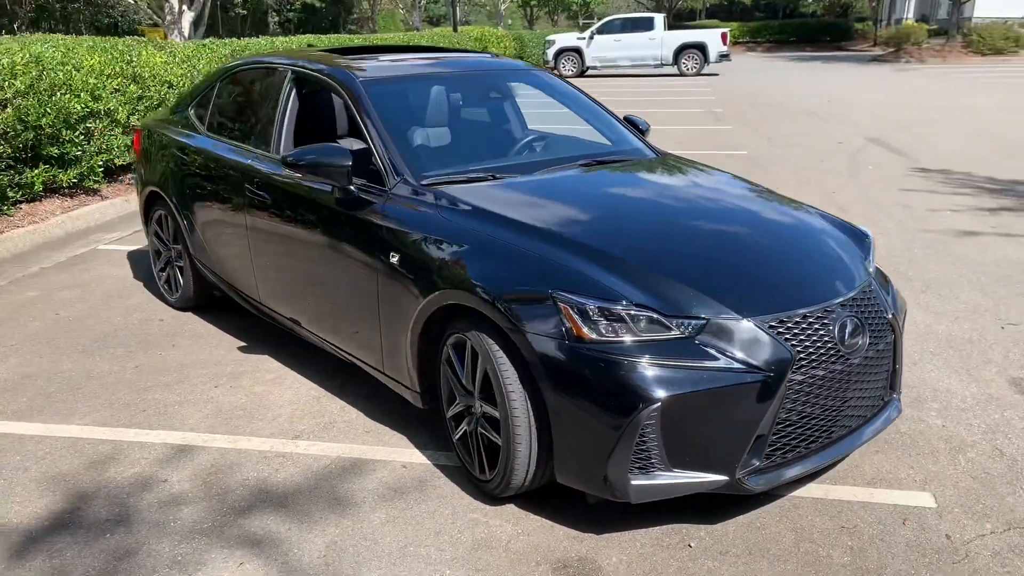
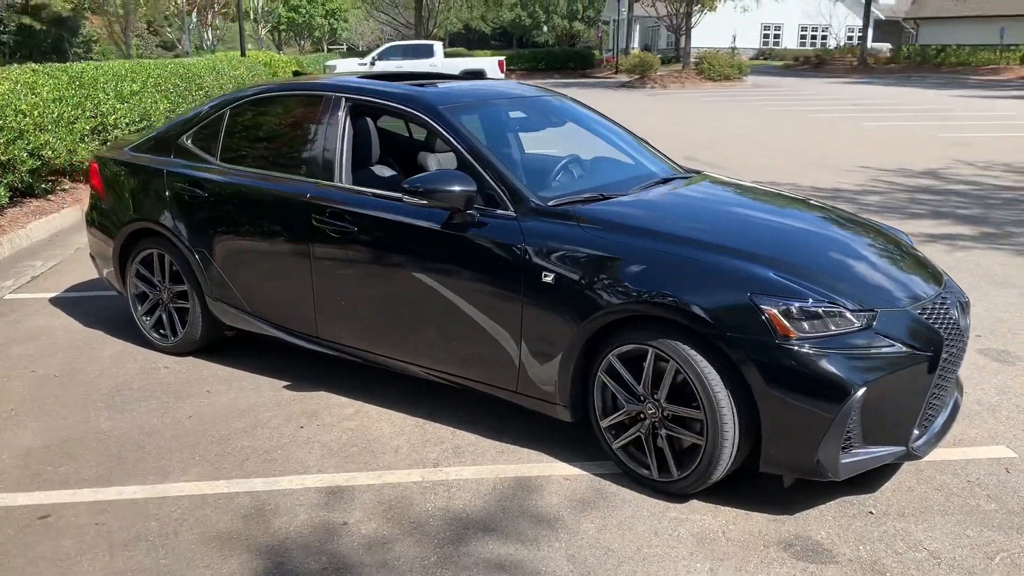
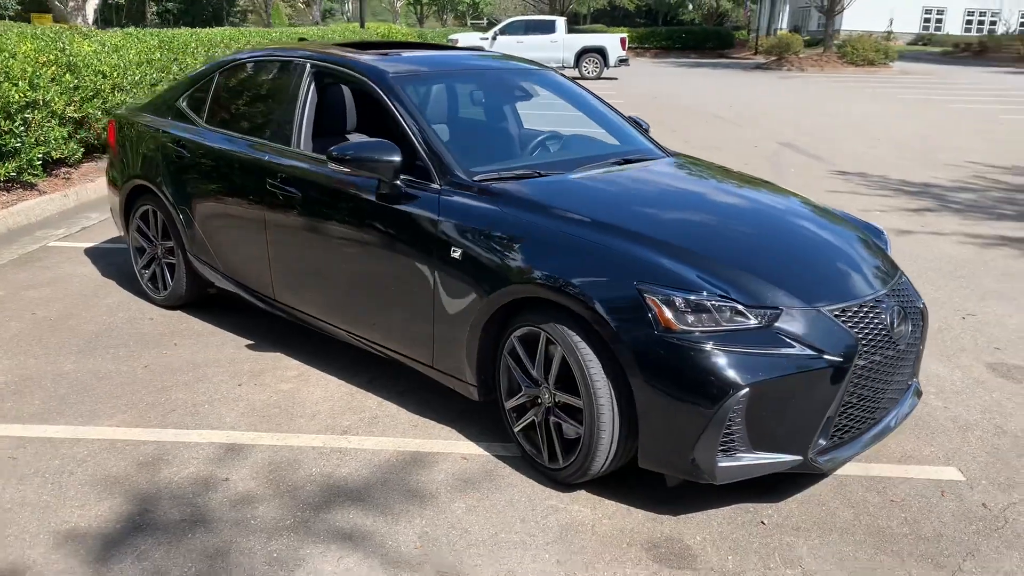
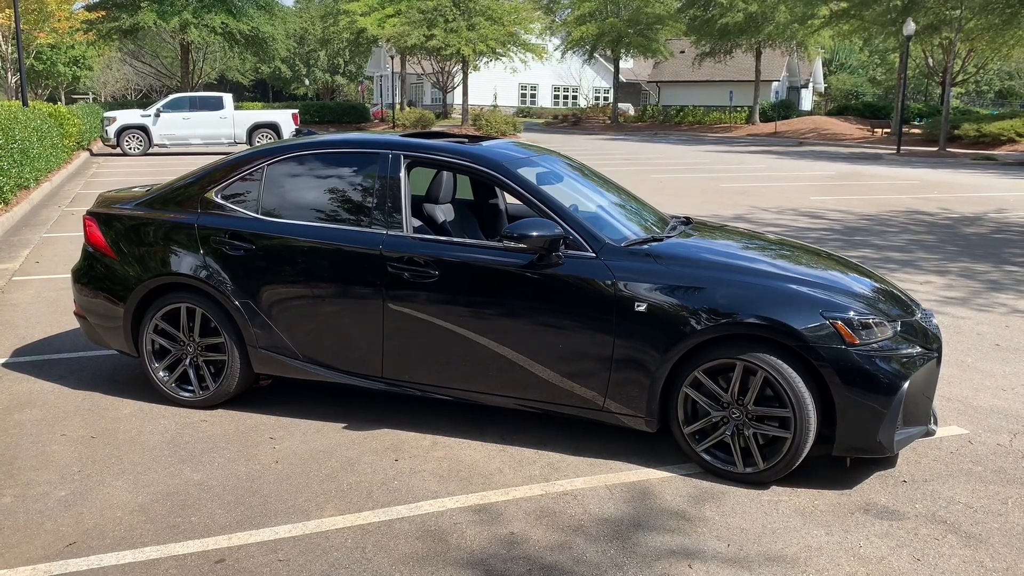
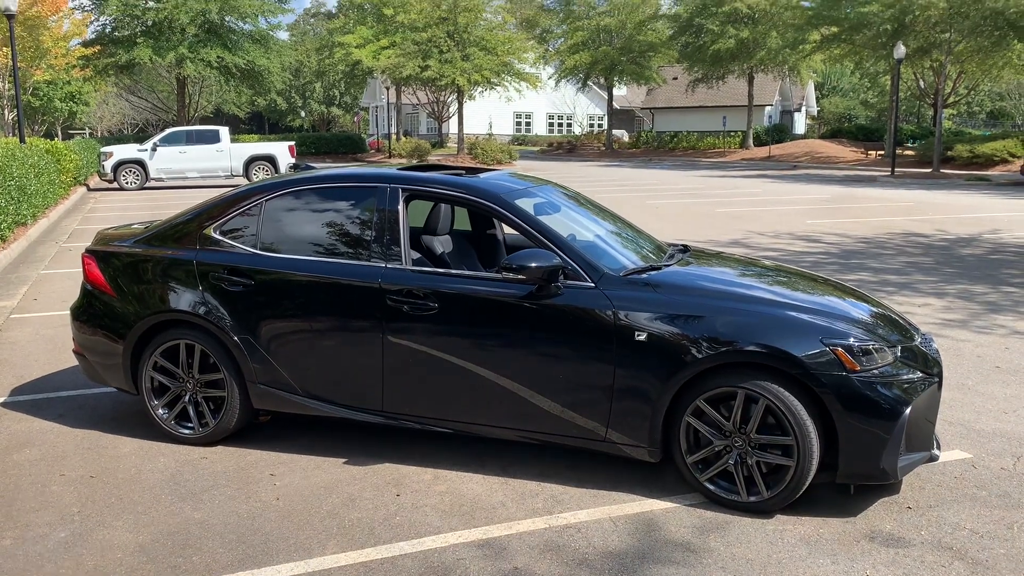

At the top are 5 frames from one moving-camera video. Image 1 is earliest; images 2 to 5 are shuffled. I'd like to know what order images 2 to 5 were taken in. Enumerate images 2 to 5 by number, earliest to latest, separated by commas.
3, 2, 4, 5
